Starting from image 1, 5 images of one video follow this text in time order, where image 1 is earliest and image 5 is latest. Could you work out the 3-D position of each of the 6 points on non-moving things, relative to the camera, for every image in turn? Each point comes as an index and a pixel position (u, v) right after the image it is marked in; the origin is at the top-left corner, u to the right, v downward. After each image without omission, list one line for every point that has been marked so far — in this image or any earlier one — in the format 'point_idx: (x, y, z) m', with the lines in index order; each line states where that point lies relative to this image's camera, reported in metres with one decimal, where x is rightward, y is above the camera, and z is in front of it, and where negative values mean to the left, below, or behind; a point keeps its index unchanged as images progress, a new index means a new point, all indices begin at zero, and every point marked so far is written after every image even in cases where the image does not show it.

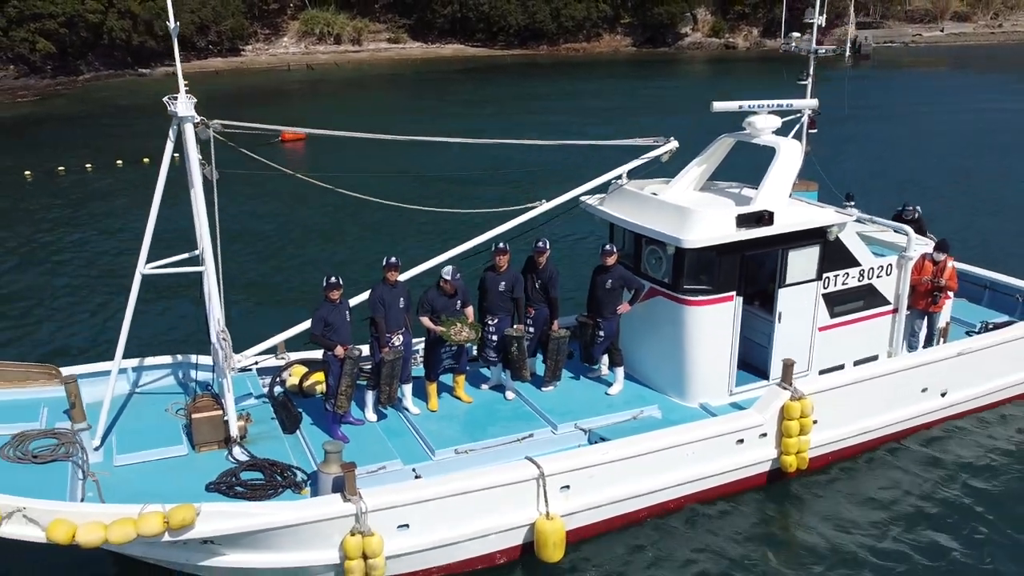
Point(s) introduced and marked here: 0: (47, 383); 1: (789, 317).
0: (-4.6, -1.1, +8.0) m
1: (+3.3, -0.3, +9.5) m
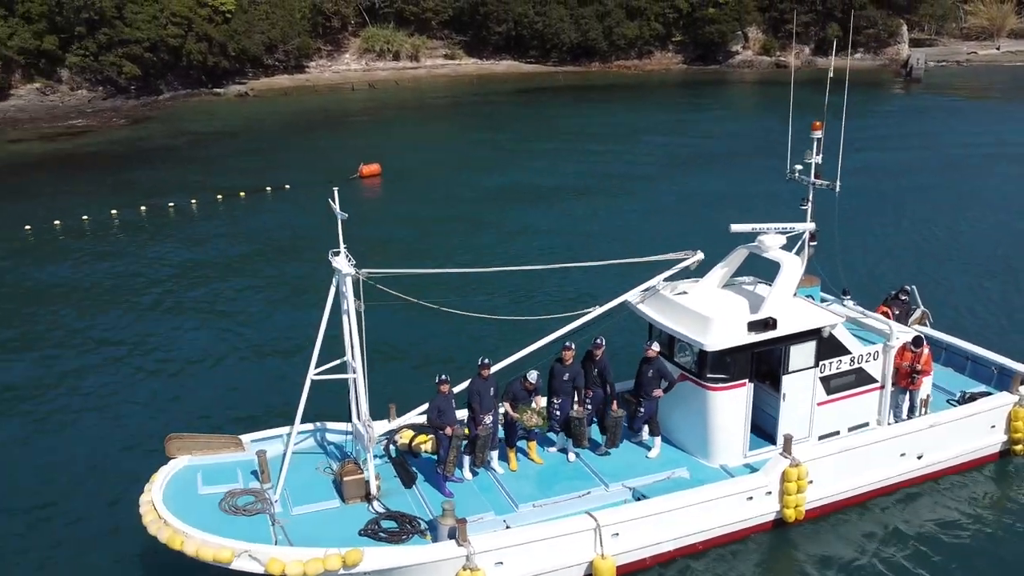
0: (-3.8, -2.2, +11.0) m
1: (+4.2, -1.6, +12.0) m
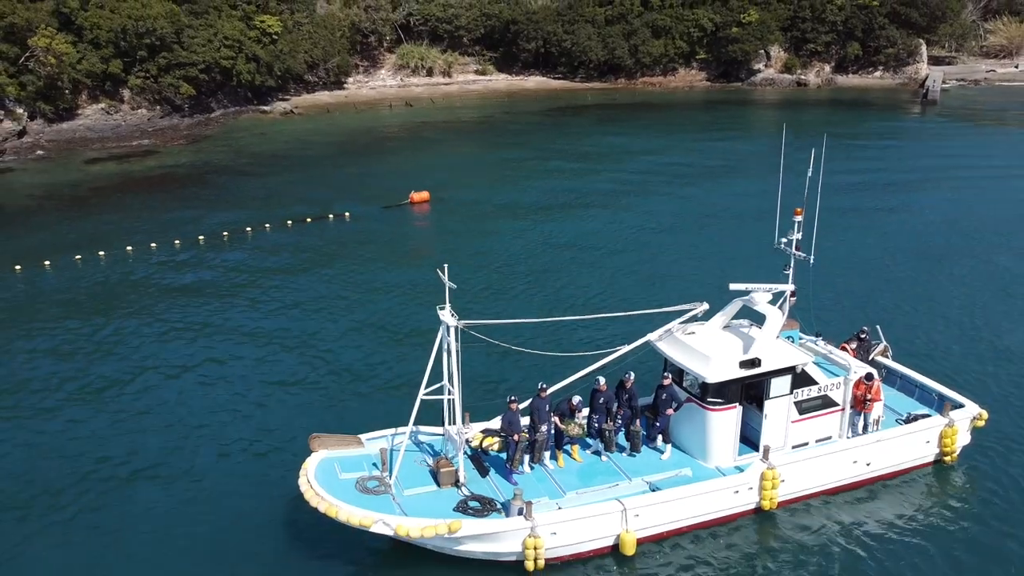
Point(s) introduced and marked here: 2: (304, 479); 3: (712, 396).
0: (-2.9, -3.0, +15.0) m
1: (+5.2, -2.5, +15.8) m
2: (-3.7, -3.4, +14.0) m
3: (+3.9, -2.1, +15.4) m
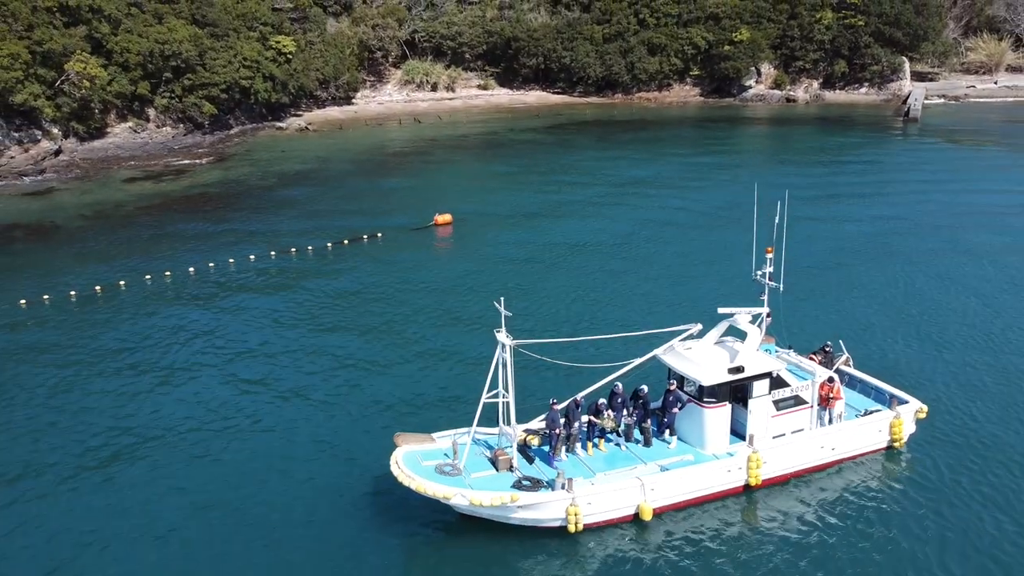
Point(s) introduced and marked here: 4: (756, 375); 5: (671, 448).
0: (-1.9, -3.6, +19.1) m
1: (+6.1, -3.1, +19.9) m
2: (-2.7, -4.0, +18.1) m
3: (+4.8, -2.7, +19.6) m
4: (+6.1, -2.2, +19.7) m
5: (+4.0, -4.0, +19.9) m
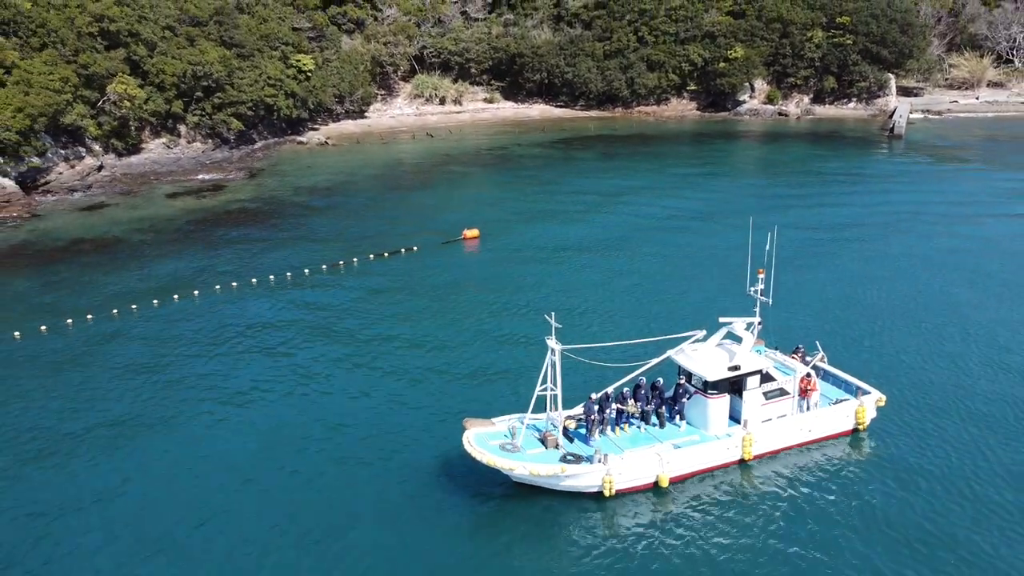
0: (-0.6, -4.0, +24.1) m
1: (+7.4, -3.6, +24.9) m
2: (-1.4, -4.4, +23.1) m
3: (+6.1, -3.1, +24.6) m
4: (+7.4, -2.6, +24.7) m
5: (+5.3, -4.4, +24.8) m
